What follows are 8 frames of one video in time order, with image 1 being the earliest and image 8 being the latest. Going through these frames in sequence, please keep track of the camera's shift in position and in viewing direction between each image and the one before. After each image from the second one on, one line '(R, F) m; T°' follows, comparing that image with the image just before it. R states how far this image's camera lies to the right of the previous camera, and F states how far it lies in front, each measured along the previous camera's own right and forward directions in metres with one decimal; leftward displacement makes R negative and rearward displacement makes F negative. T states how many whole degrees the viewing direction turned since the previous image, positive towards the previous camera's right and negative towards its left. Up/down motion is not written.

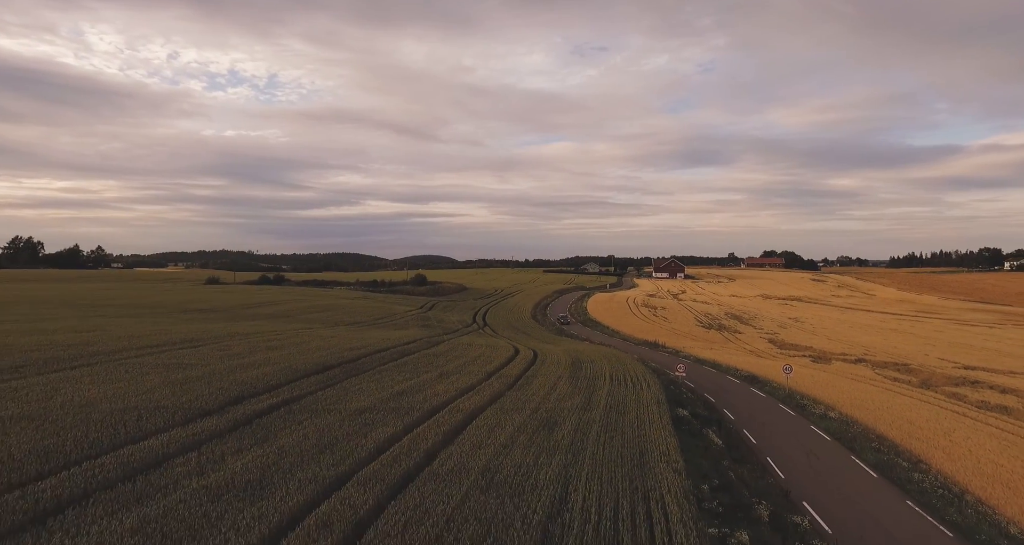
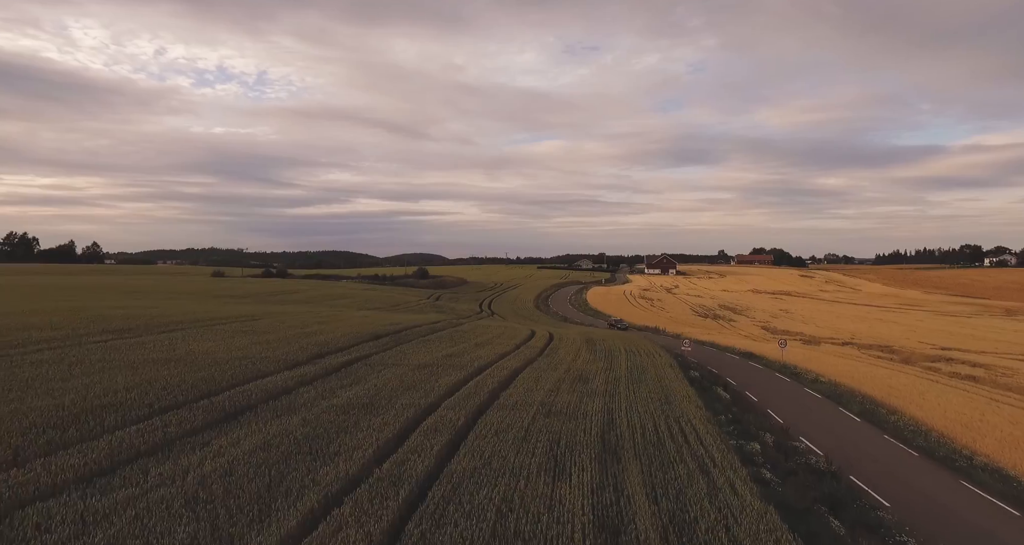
(-2.2, -3.8) m; +1°
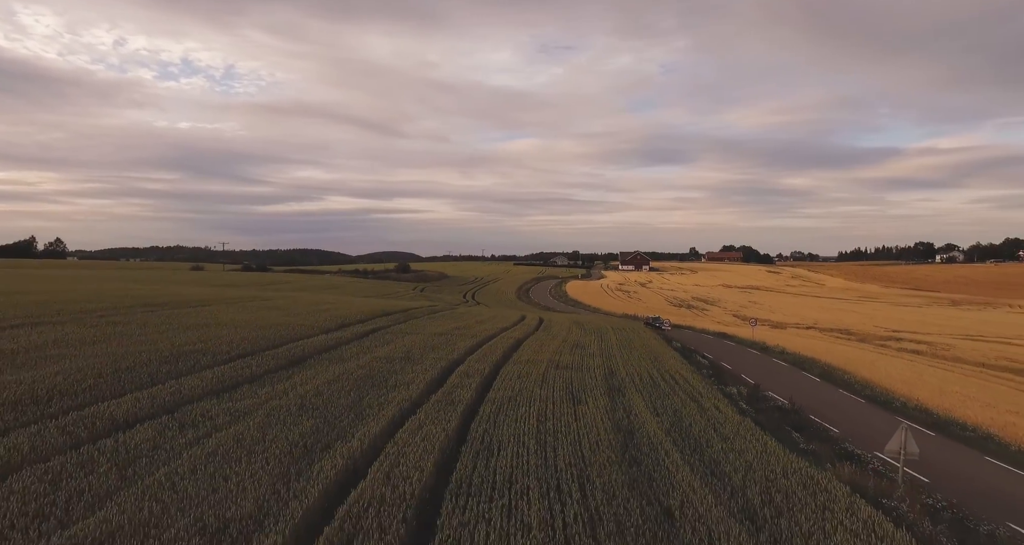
(-1.6, -3.1) m; +3°
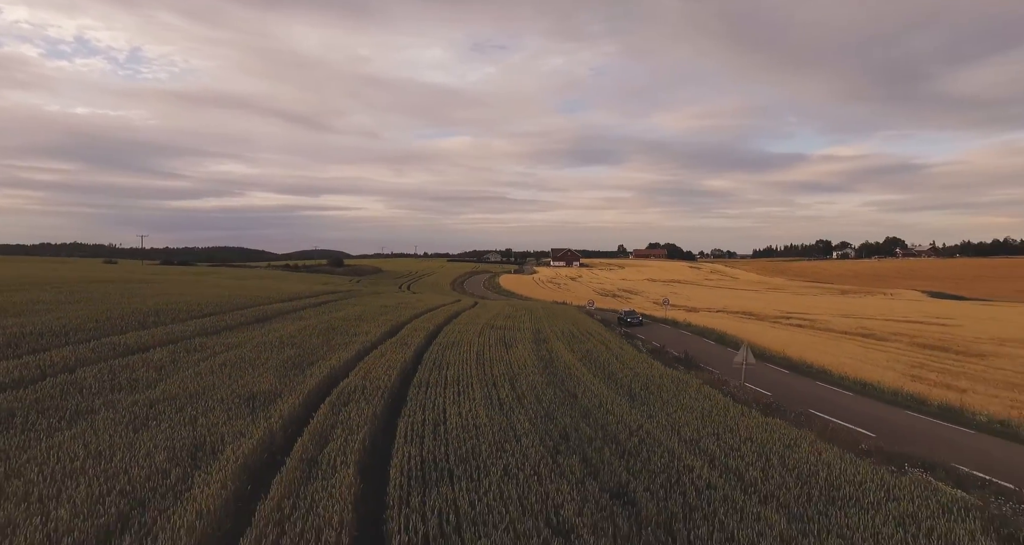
(-0.3, -3.4) m; +7°
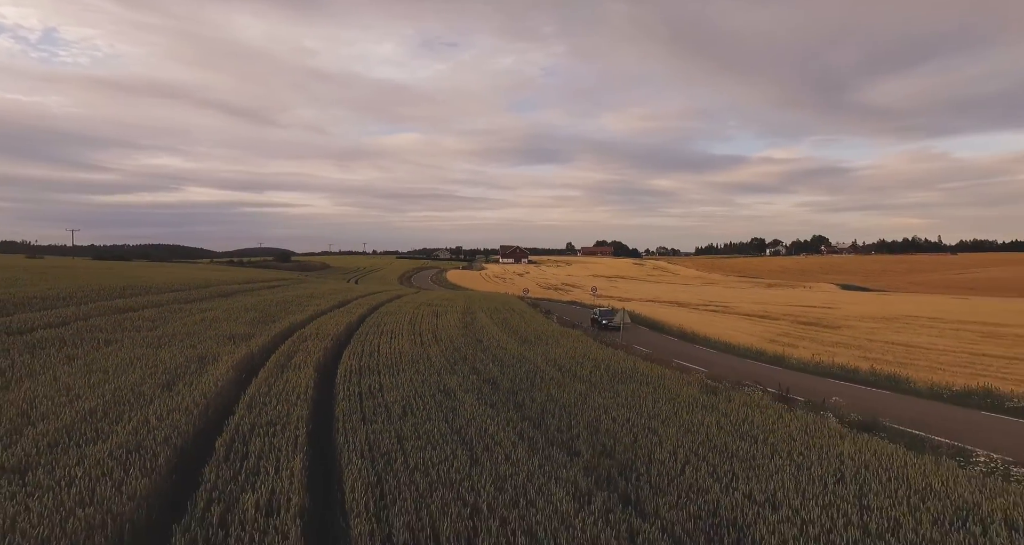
(+0.8, -4.0) m; +5°
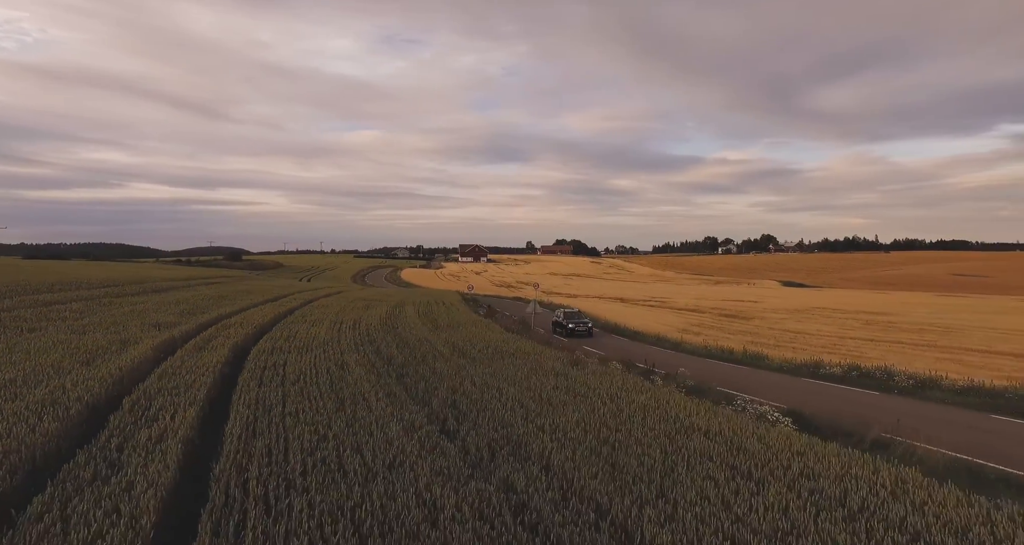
(+1.5, -1.8) m; +4°
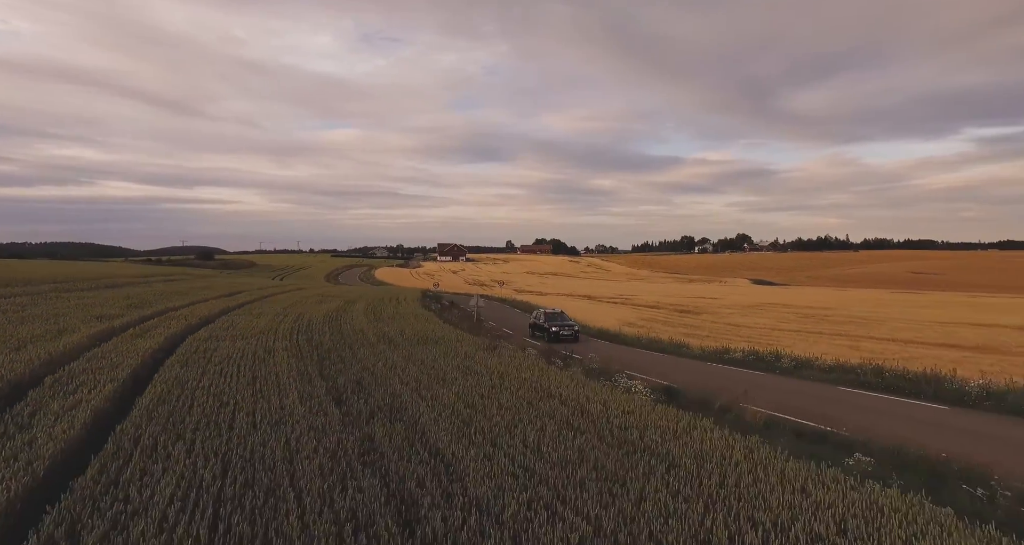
(+1.4, -0.9) m; +2°
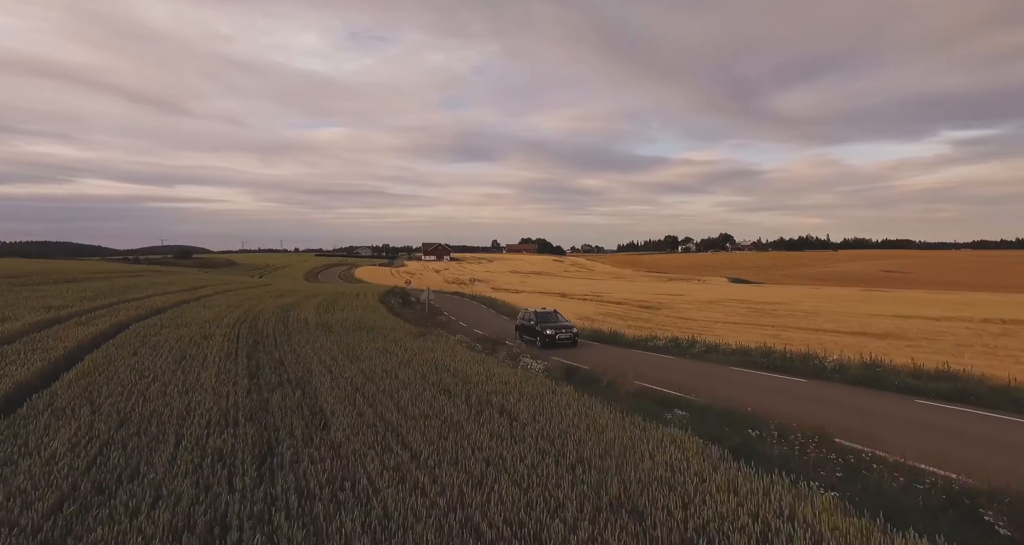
(+1.3, -0.7) m; +1°
